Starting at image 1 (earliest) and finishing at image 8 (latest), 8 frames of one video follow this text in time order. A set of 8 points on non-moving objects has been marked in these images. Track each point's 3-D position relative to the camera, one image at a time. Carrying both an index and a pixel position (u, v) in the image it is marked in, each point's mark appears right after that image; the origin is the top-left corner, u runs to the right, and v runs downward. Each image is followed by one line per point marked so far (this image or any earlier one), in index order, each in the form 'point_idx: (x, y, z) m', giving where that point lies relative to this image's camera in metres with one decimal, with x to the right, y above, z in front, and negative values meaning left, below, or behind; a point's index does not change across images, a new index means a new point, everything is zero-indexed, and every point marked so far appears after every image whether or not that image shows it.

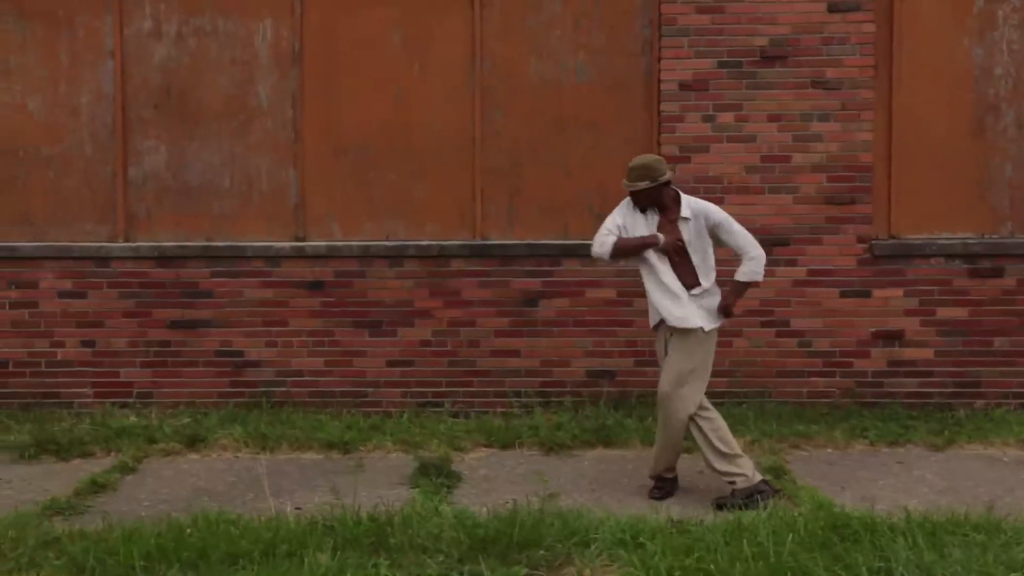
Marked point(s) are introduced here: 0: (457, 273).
0: (-0.4, +0.1, +7.2) m
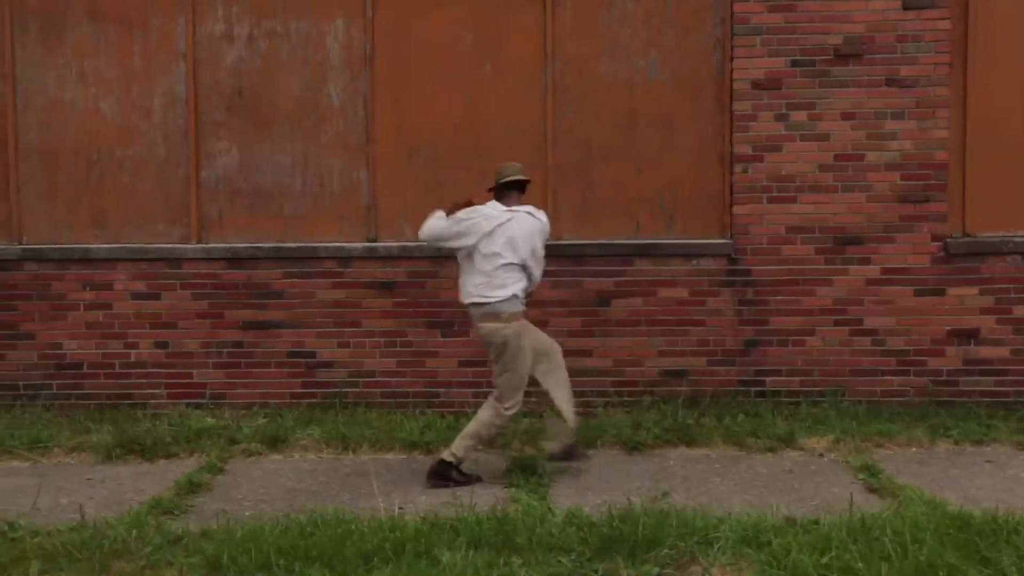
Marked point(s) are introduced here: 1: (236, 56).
0: (+0.1, +0.1, +7.2) m
1: (-2.1, +1.7, +7.1) m
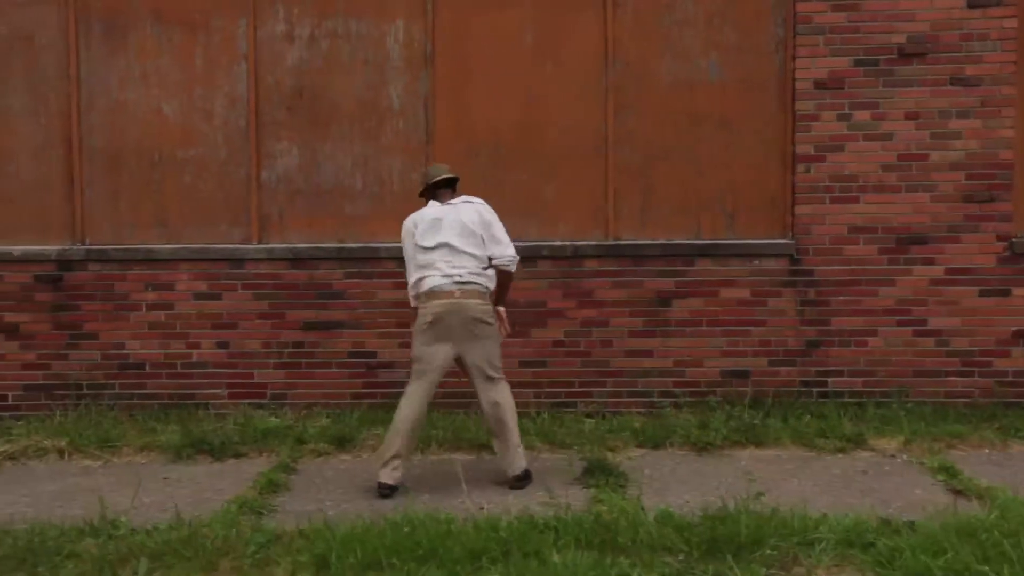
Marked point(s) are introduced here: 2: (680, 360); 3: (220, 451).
0: (+0.6, +0.1, +7.2) m
1: (-1.6, +1.7, +7.2) m
2: (+1.3, -0.5, +7.1) m
3: (-1.9, -1.1, +6.3) m
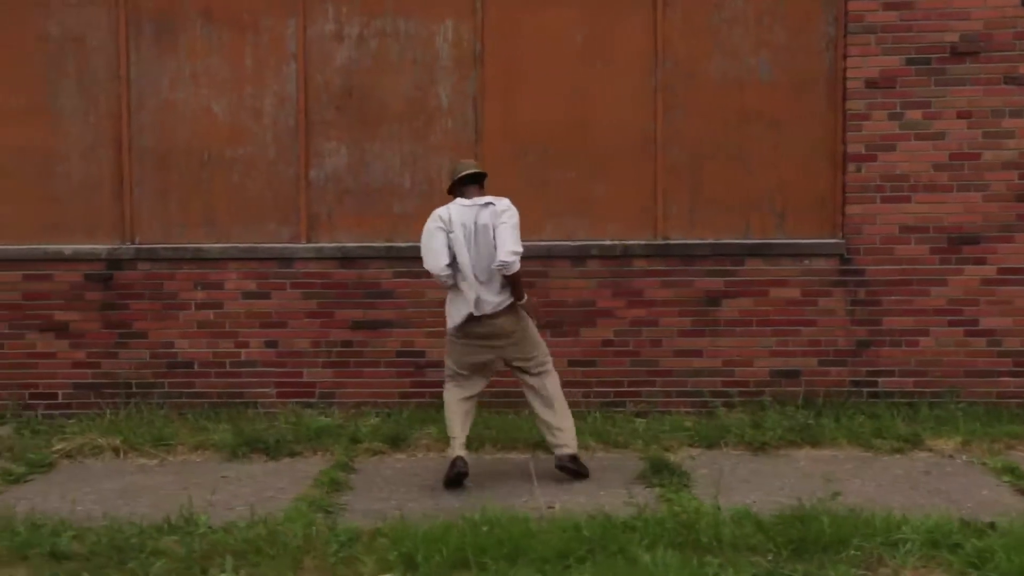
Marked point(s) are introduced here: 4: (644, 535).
0: (+1.0, +0.1, +7.1) m
1: (-1.3, +1.8, +7.2) m
2: (+1.6, -0.5, +7.1) m
3: (-1.6, -1.1, +6.3) m
4: (+0.5, -1.0, +3.9) m
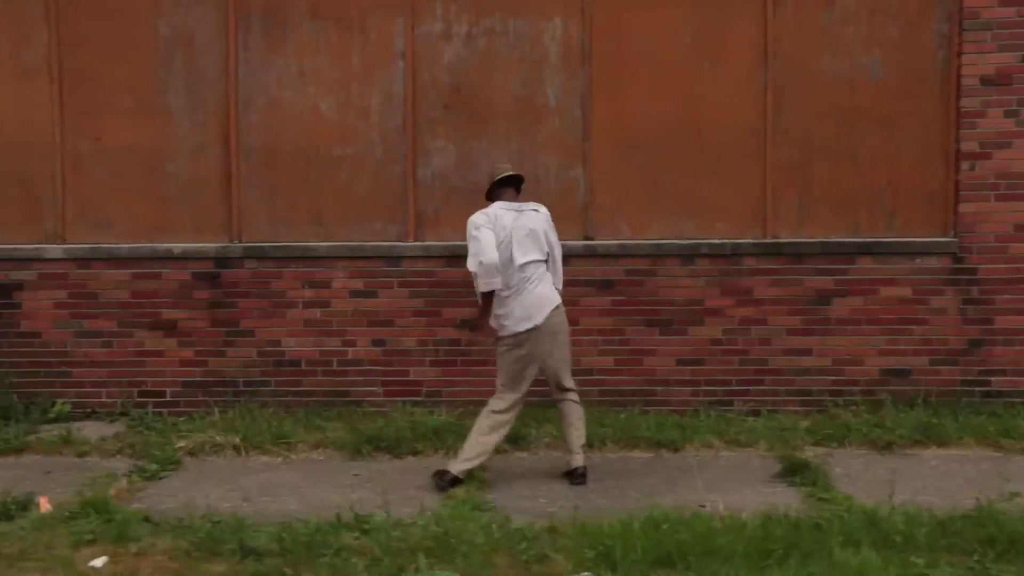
0: (+1.8, +0.1, +7.1) m
1: (-0.4, +1.8, +7.2) m
2: (+2.4, -0.5, +7.1) m
3: (-0.8, -1.1, +6.3) m
4: (+1.3, -1.0, +3.9) m
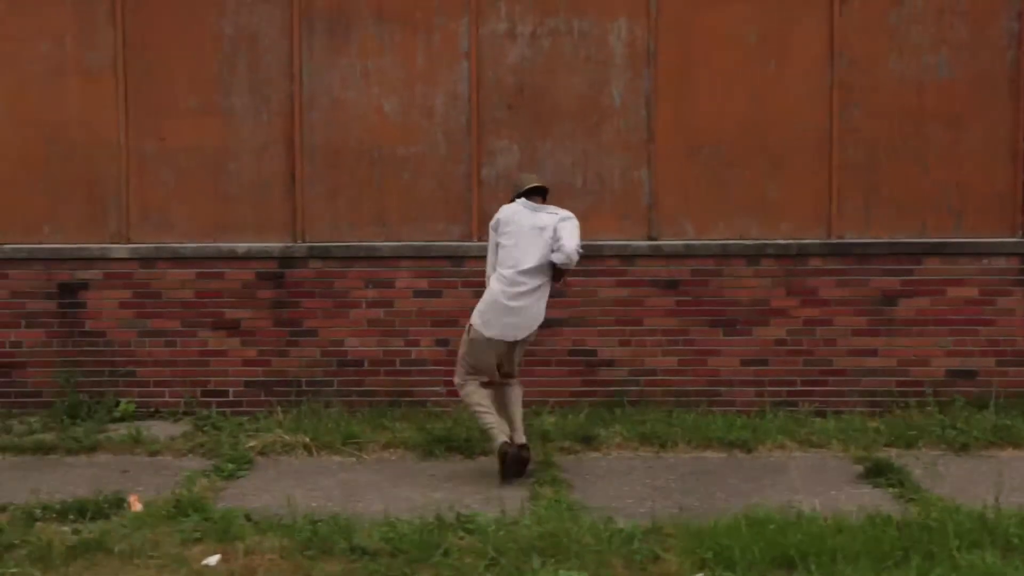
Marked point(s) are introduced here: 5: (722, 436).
0: (+2.3, +0.1, +7.1) m
1: (0.0, +1.8, +7.2) m
2: (+2.9, -0.5, +7.1) m
3: (-0.3, -1.1, +6.3) m
4: (+1.8, -1.0, +3.9) m
5: (+1.4, -1.0, +6.3) m
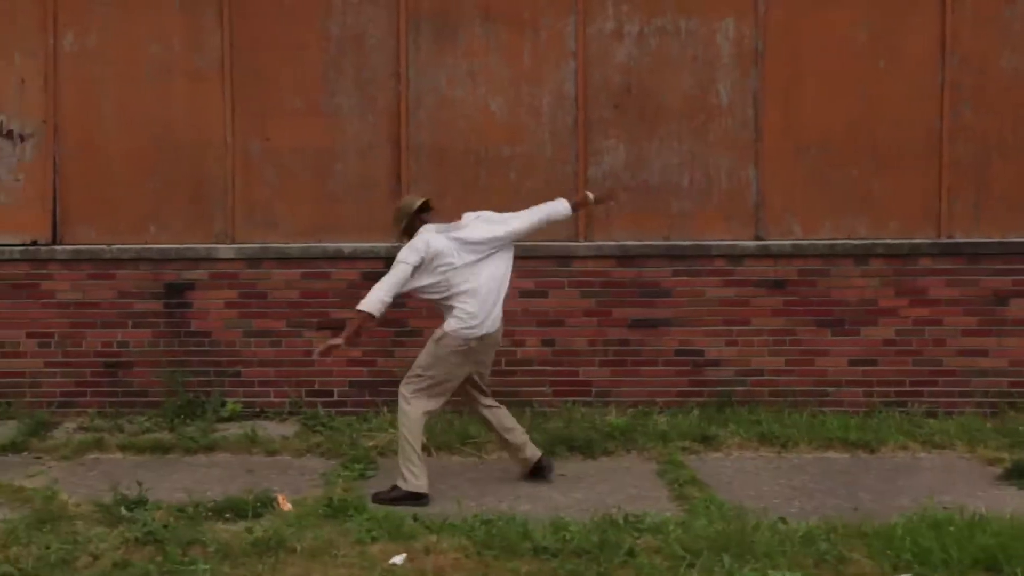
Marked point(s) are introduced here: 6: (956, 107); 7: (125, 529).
0: (+3.1, +0.1, +7.0) m
1: (+0.9, +1.8, +7.2) m
2: (+3.7, -0.5, +7.0) m
3: (+0.5, -1.1, +6.3) m
4: (+2.5, -1.0, +3.9) m
5: (+2.2, -1.0, +6.3) m
6: (+3.3, +1.3, +7.0) m
7: (-1.8, -1.1, +4.4) m
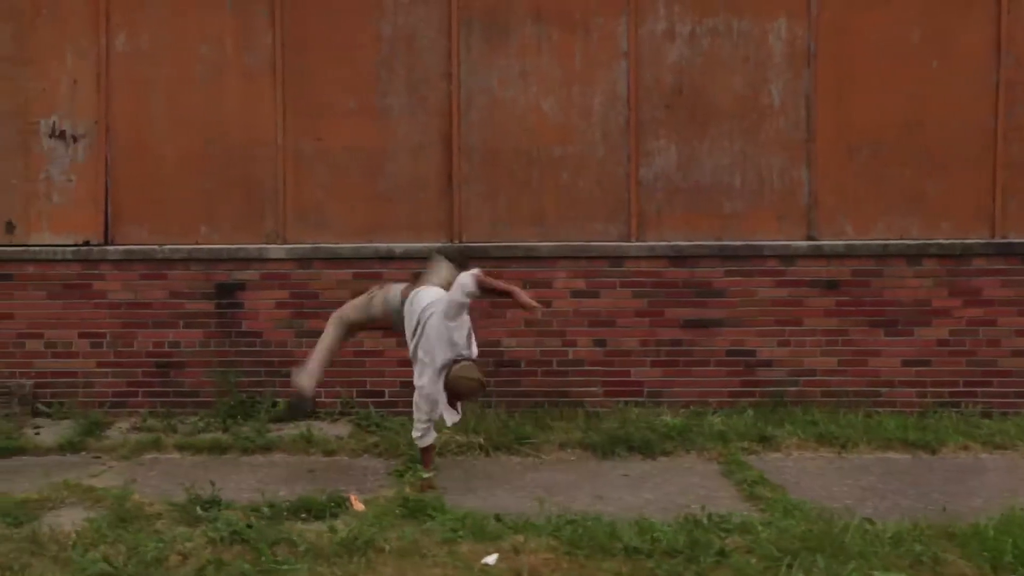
0: (+3.5, +0.1, +7.0) m
1: (+1.2, +1.8, +7.2) m
2: (+4.1, -0.5, +7.0) m
3: (+0.9, -1.1, +6.3) m
4: (+2.9, -1.0, +3.8) m
5: (+2.6, -1.0, +6.3) m
6: (+3.7, +1.3, +7.0) m
7: (-1.4, -1.1, +4.4) m
